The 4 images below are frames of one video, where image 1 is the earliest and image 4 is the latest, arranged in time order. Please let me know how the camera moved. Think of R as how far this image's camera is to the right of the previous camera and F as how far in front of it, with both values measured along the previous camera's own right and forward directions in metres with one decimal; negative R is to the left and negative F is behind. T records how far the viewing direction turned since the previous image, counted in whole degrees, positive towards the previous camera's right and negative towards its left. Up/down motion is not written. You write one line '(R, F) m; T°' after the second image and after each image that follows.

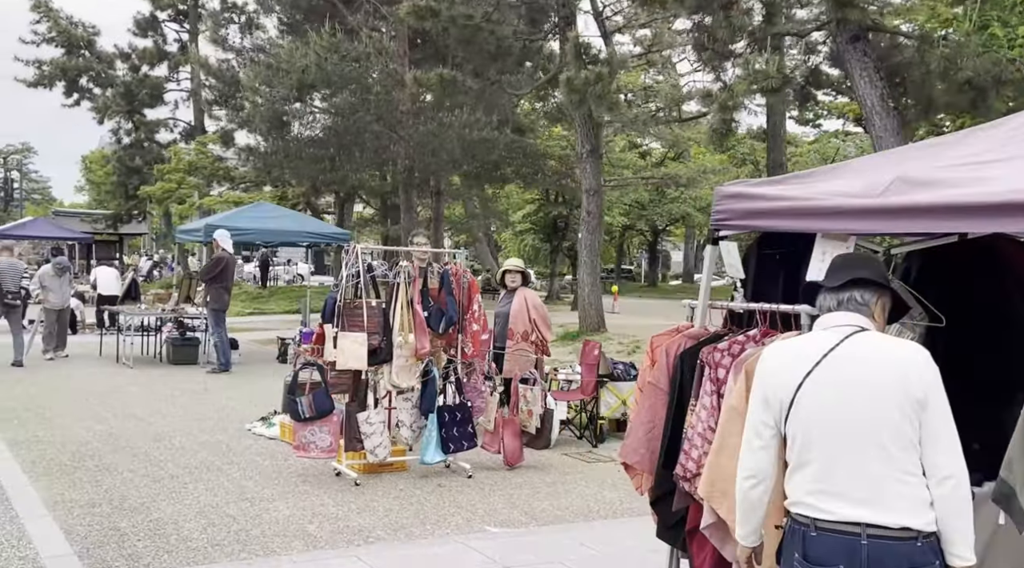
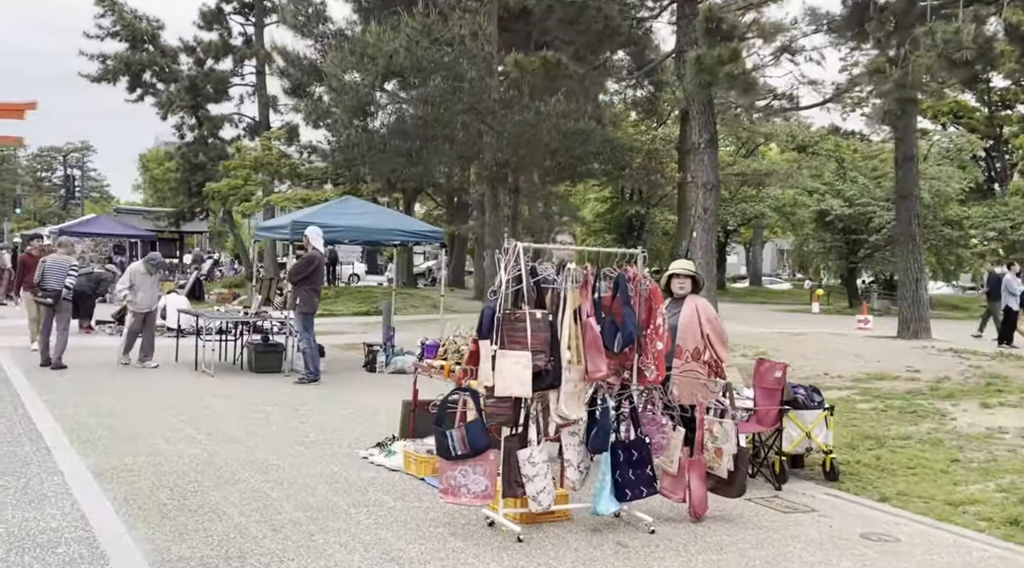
(-0.9, +1.3) m; -3°
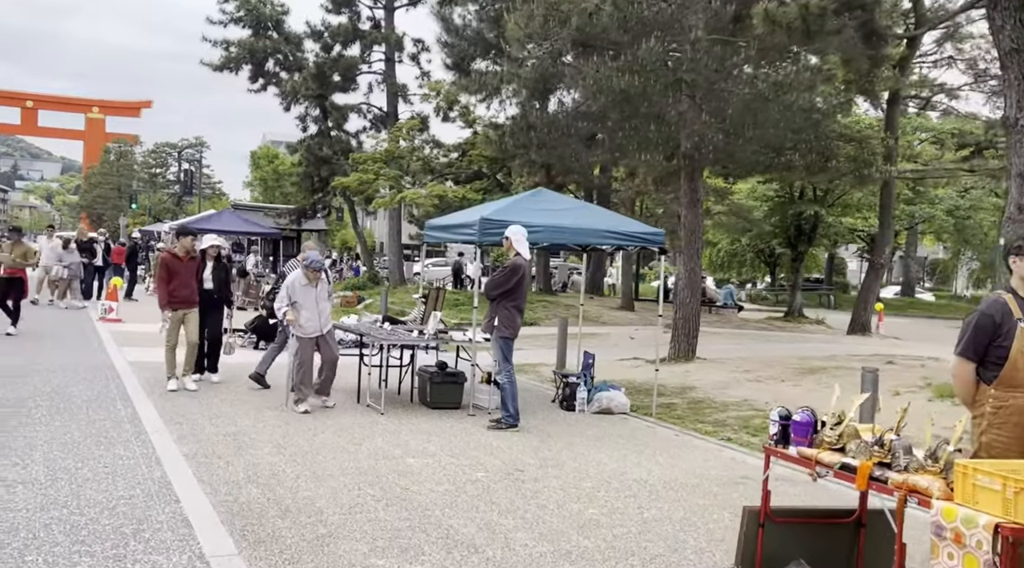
(-1.7, +2.9) m; -6°
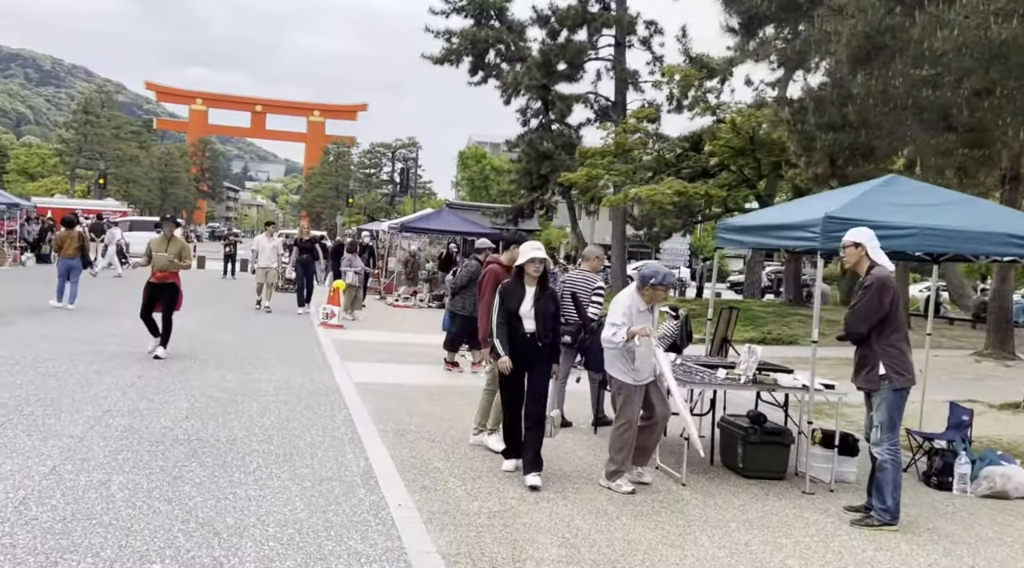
(-1.3, +2.7) m; -12°
